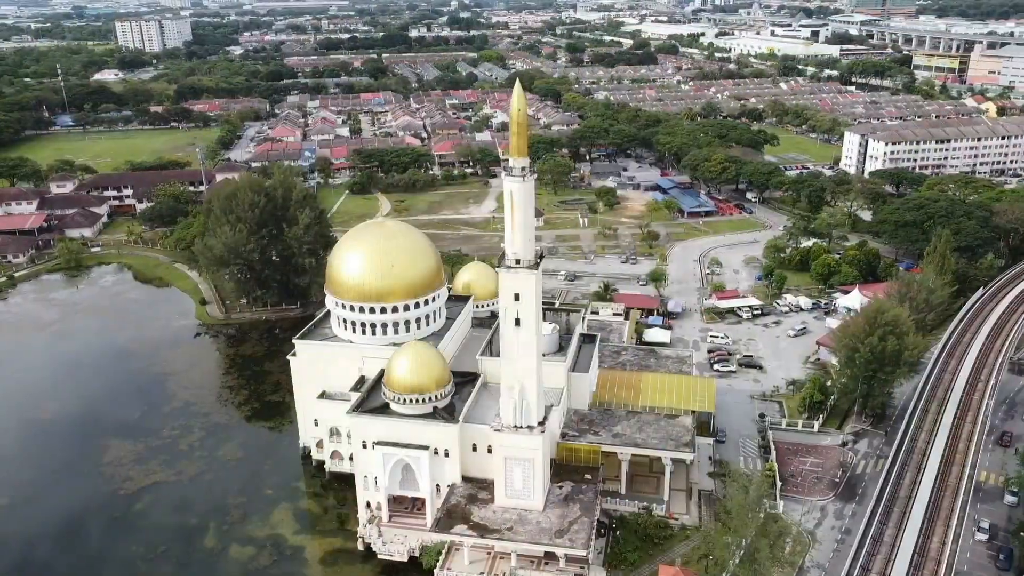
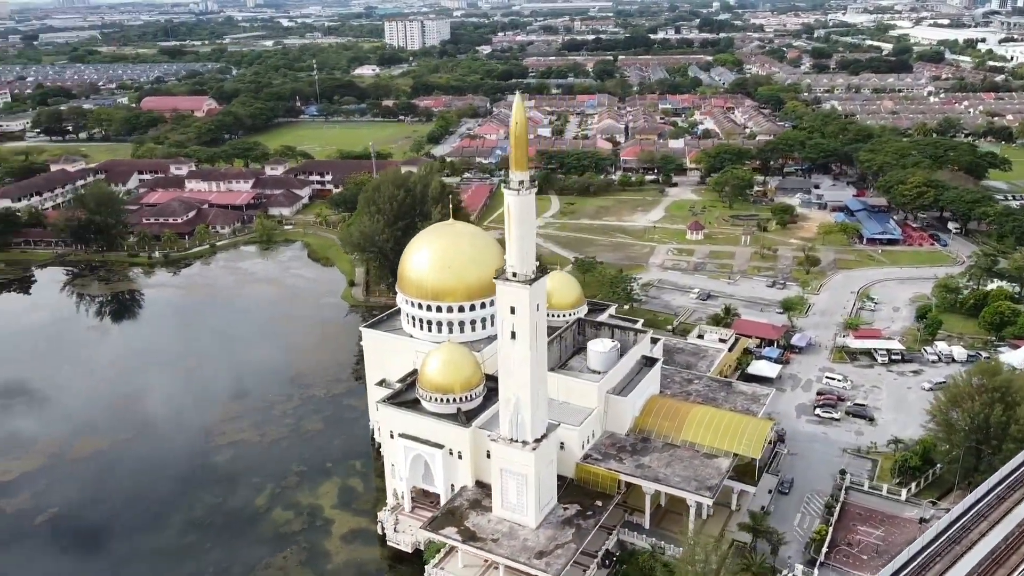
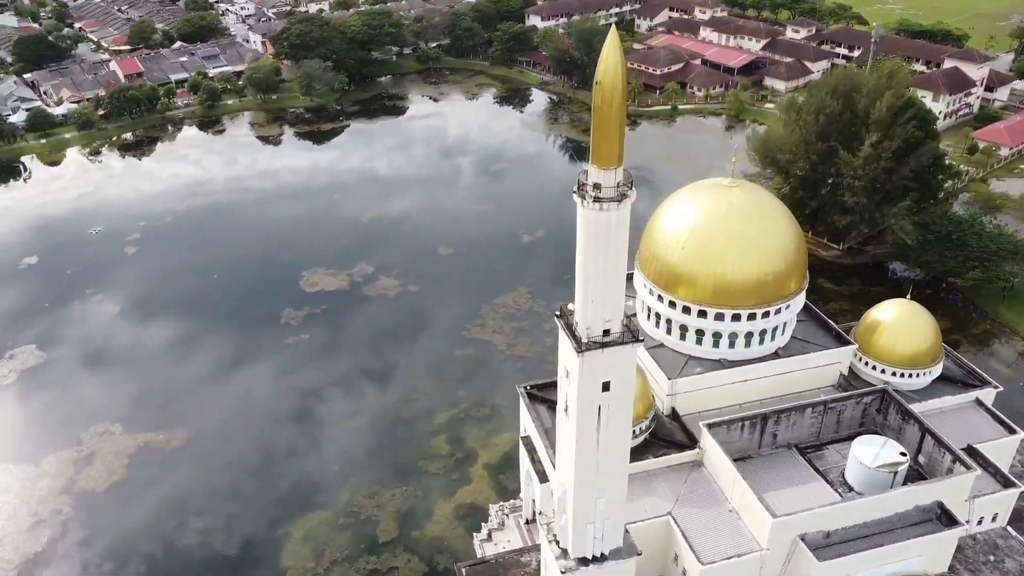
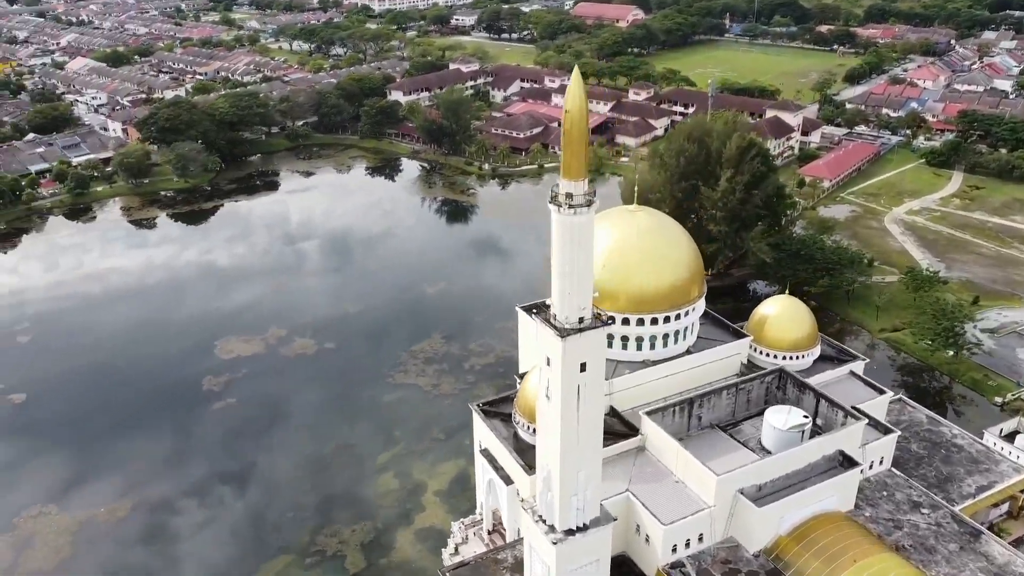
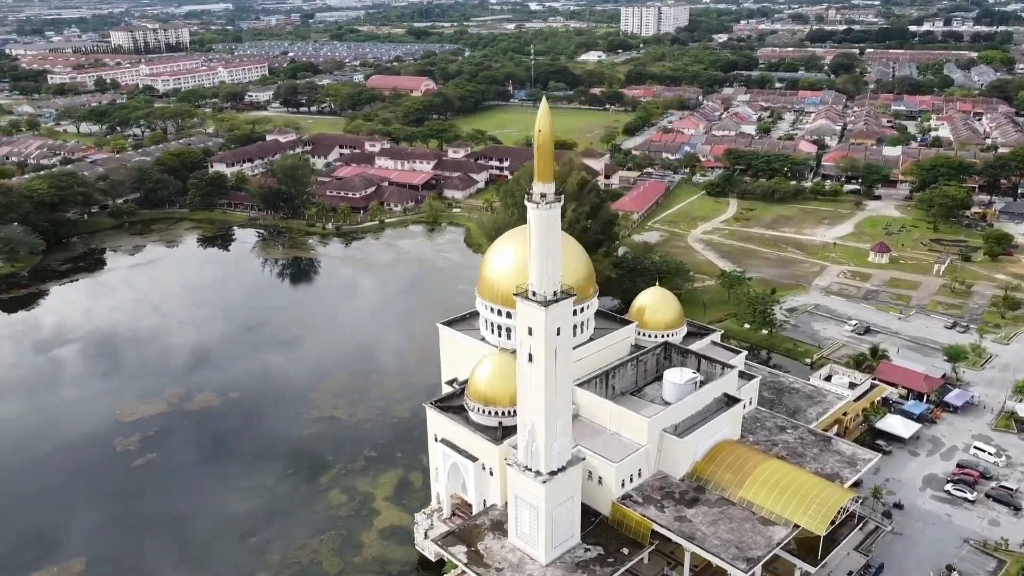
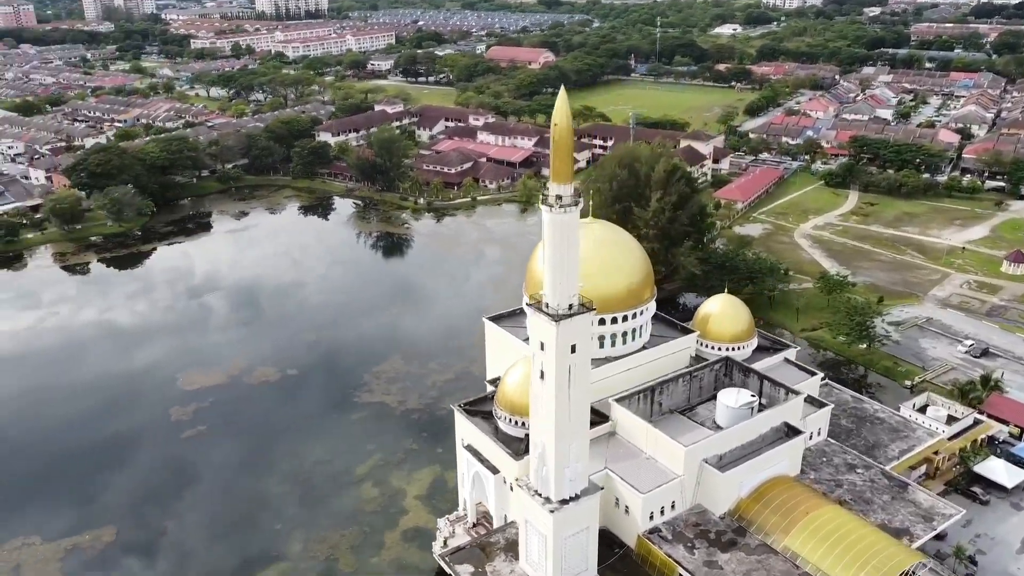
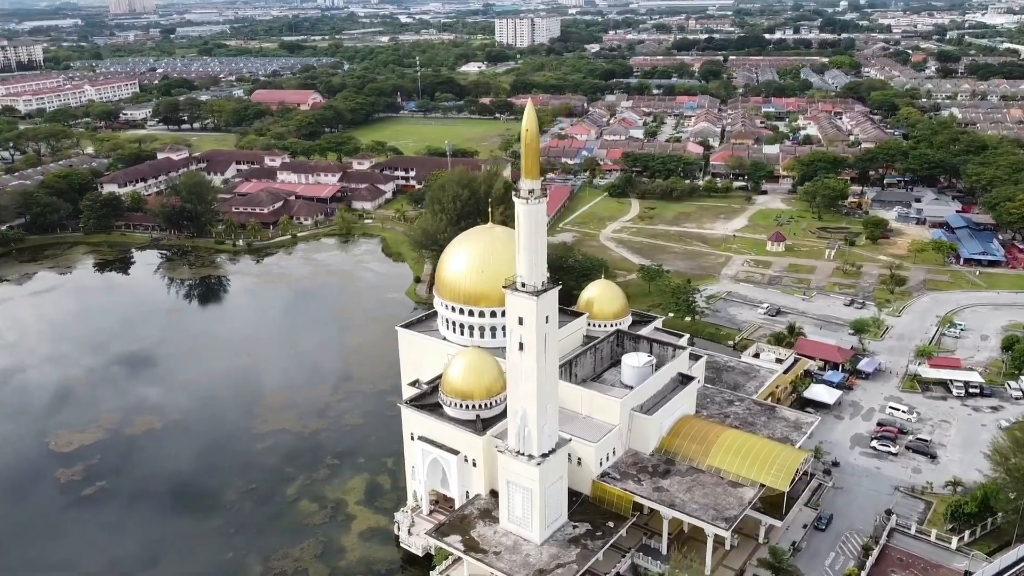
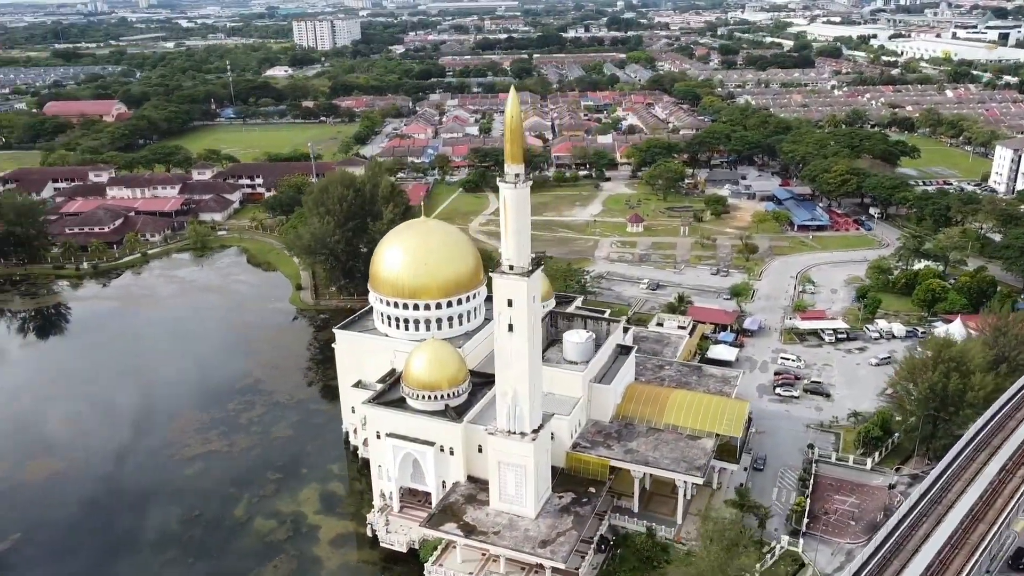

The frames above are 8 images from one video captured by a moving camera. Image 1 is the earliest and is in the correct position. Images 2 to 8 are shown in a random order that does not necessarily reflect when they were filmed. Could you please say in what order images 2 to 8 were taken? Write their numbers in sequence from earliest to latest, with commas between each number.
8, 2, 7, 5, 6, 4, 3
